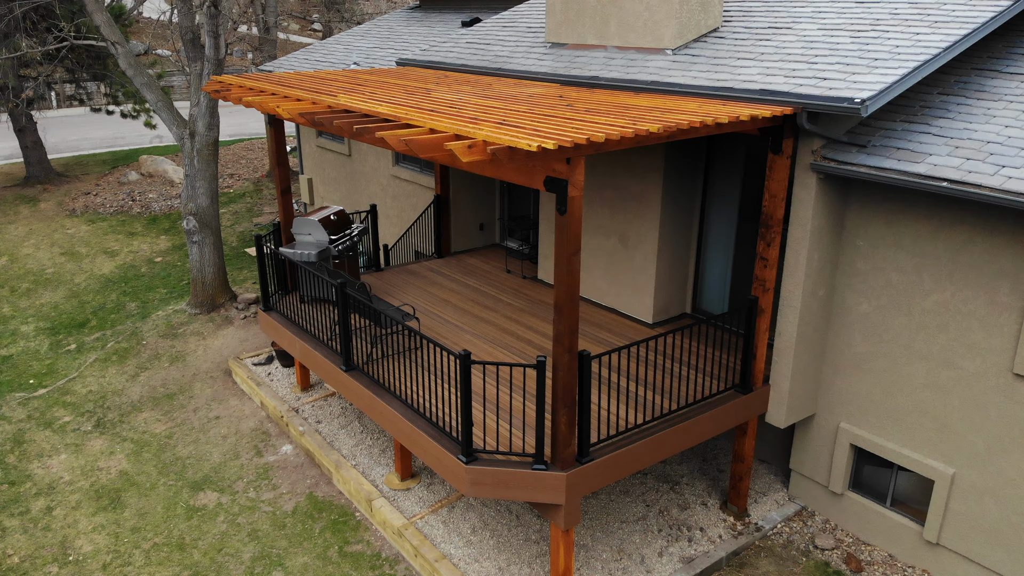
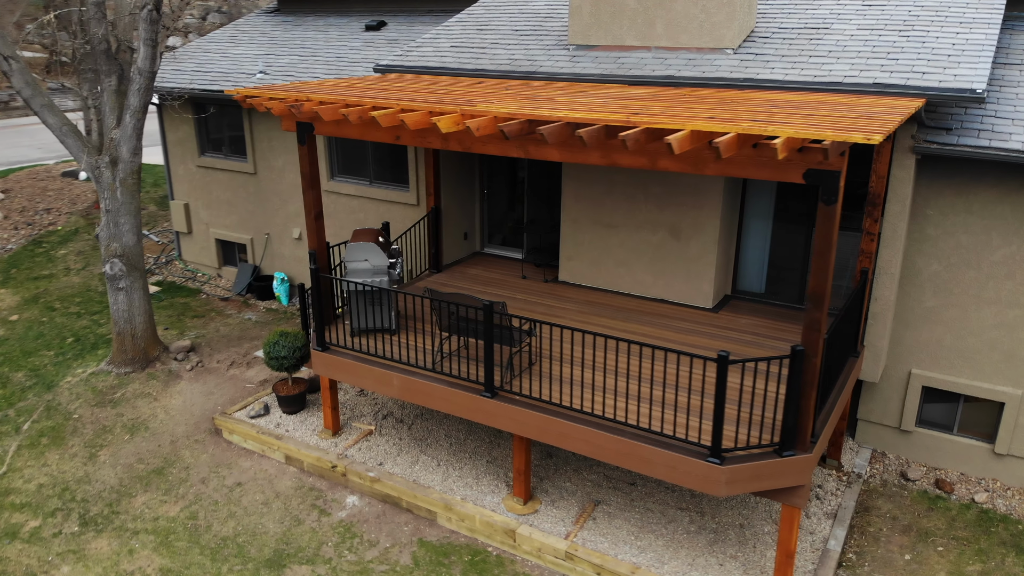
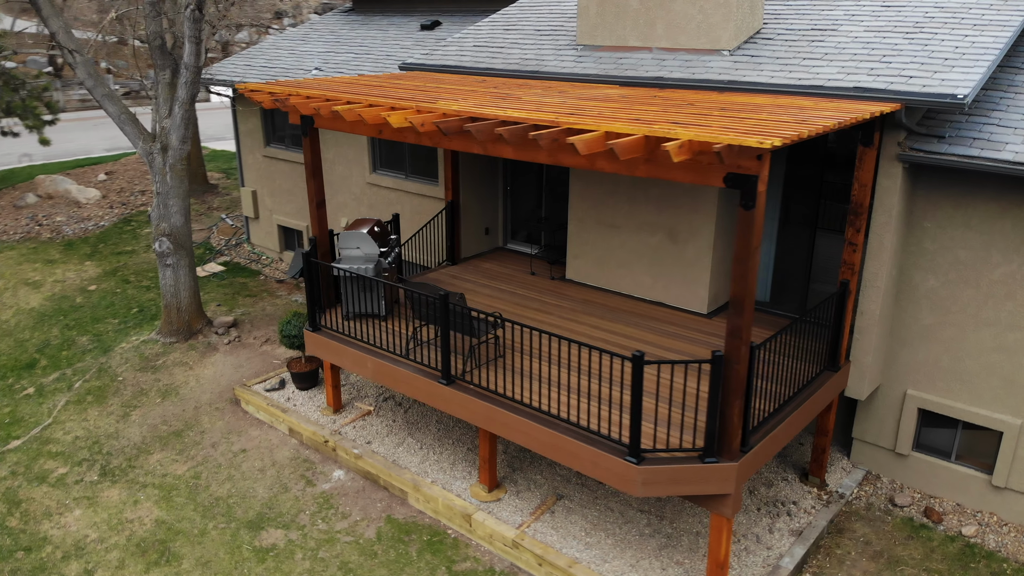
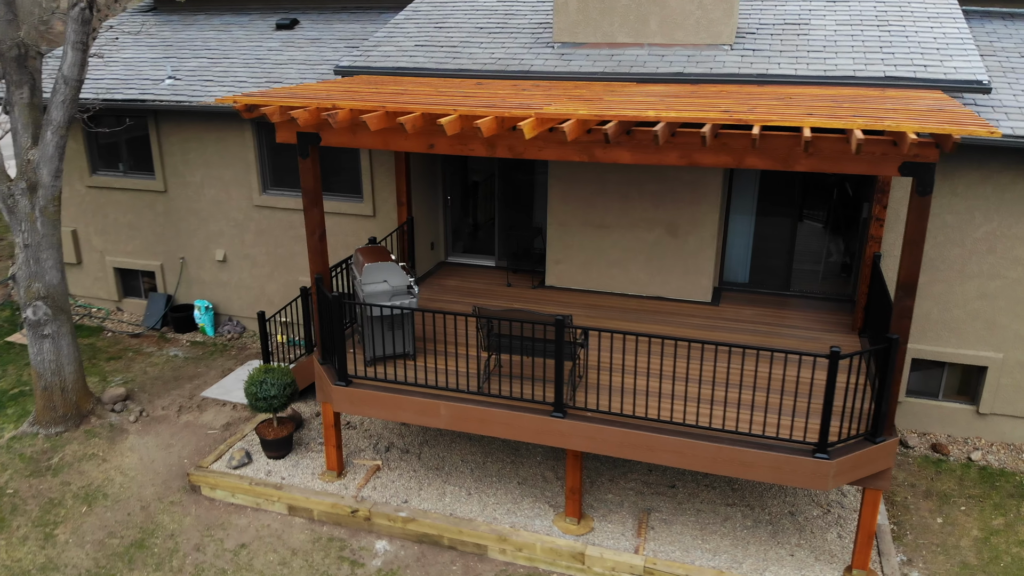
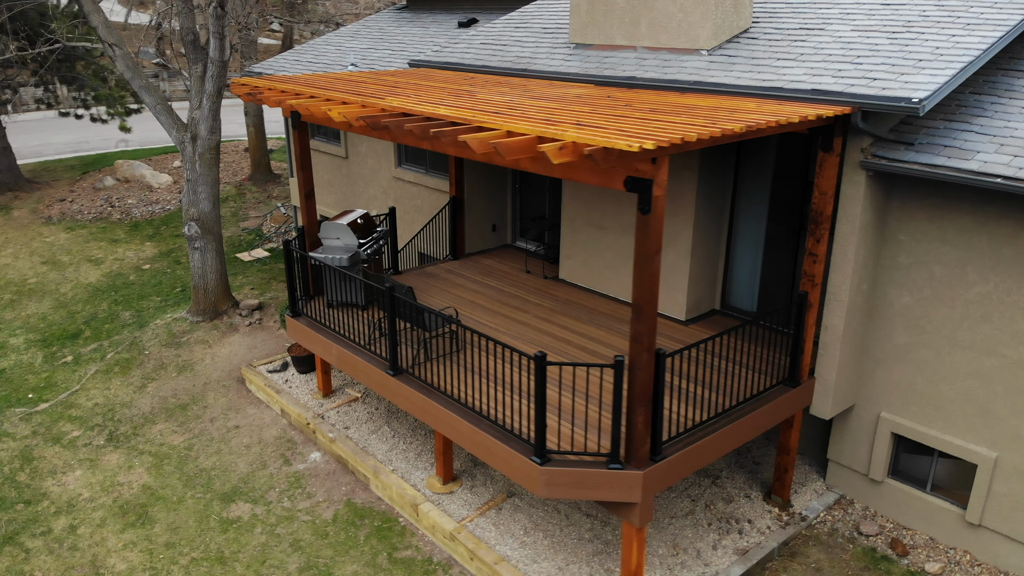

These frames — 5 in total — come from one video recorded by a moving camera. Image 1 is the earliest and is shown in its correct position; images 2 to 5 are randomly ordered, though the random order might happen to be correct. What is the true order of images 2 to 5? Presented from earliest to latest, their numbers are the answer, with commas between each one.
5, 3, 2, 4
